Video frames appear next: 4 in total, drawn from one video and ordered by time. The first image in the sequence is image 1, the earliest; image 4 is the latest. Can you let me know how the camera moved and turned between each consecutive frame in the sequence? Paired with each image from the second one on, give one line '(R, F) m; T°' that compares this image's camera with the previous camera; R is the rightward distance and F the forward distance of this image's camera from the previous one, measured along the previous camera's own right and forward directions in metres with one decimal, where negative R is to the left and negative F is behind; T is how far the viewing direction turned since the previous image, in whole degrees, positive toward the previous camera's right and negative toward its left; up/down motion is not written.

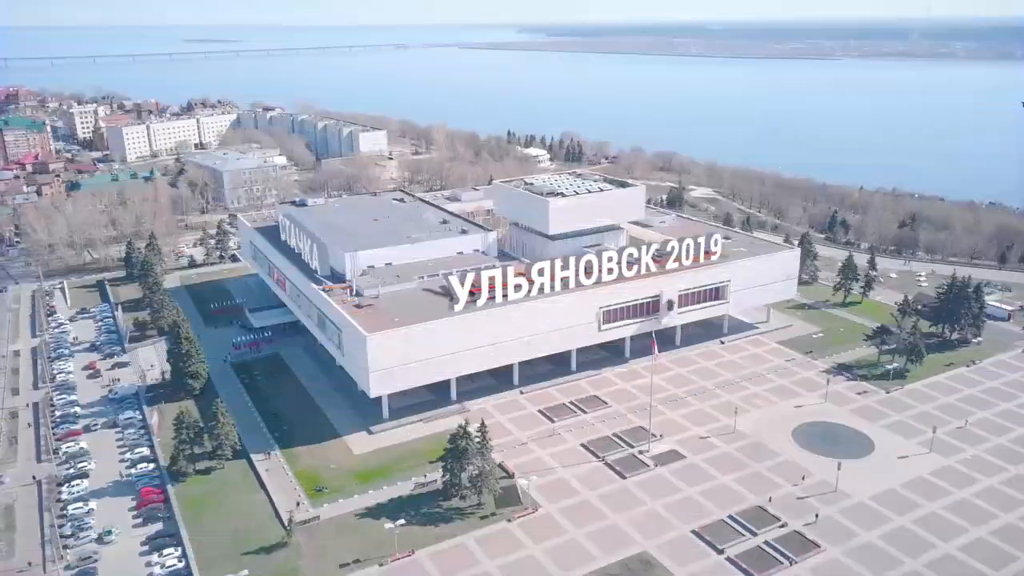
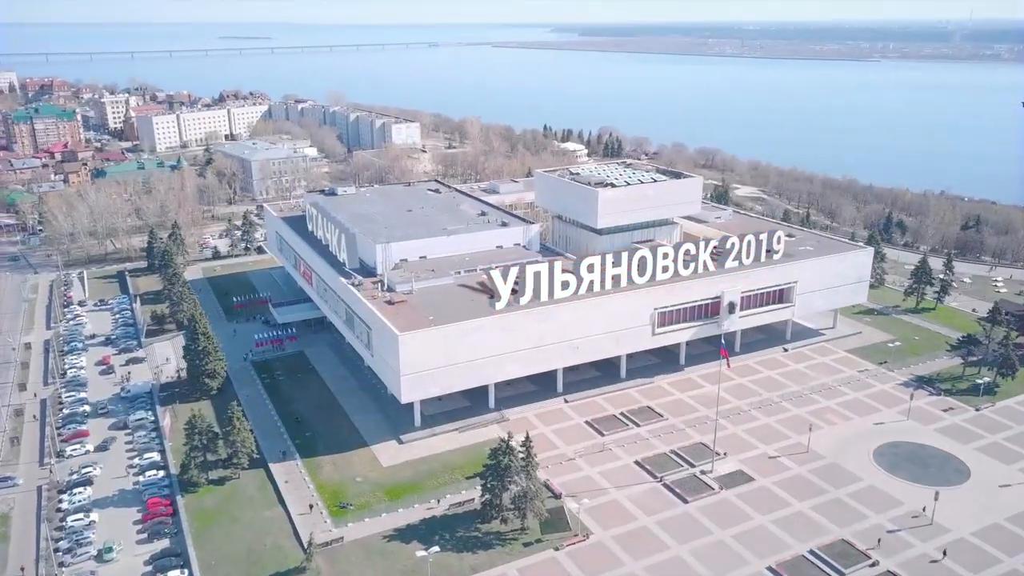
(-1.2, +5.1) m; -2°
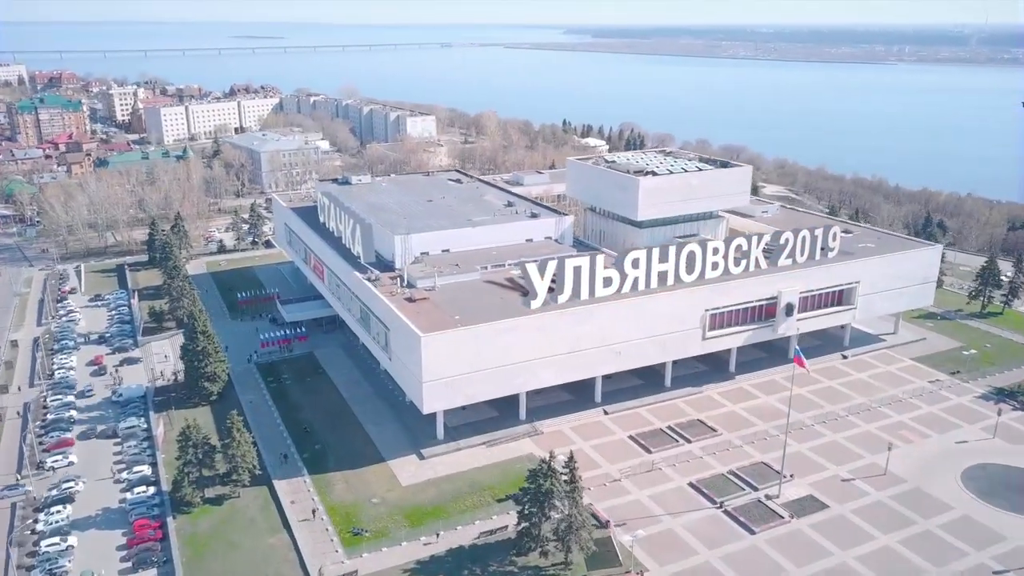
(-1.4, +5.4) m; -1°
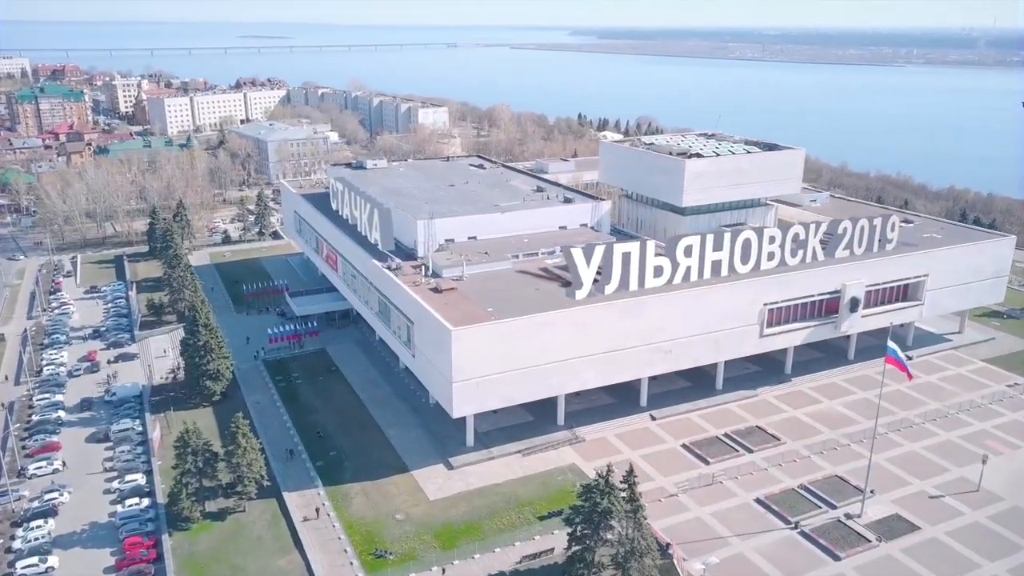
(-1.7, +4.7) m; 0°
